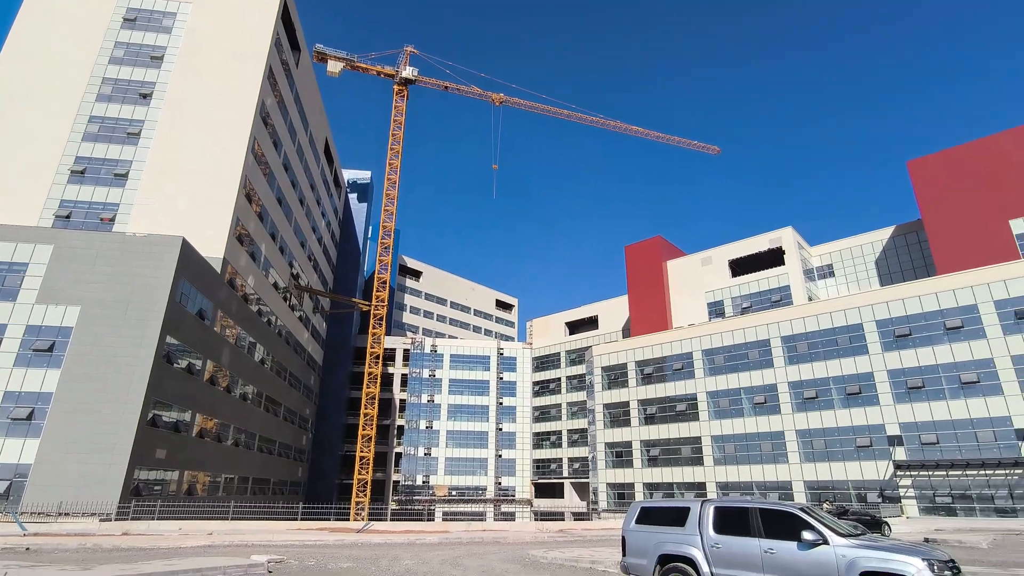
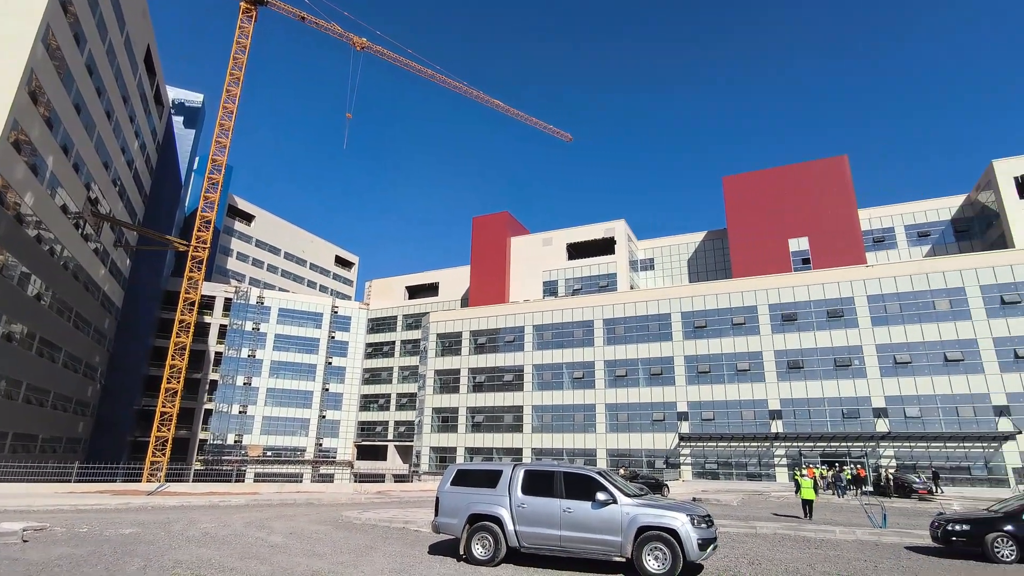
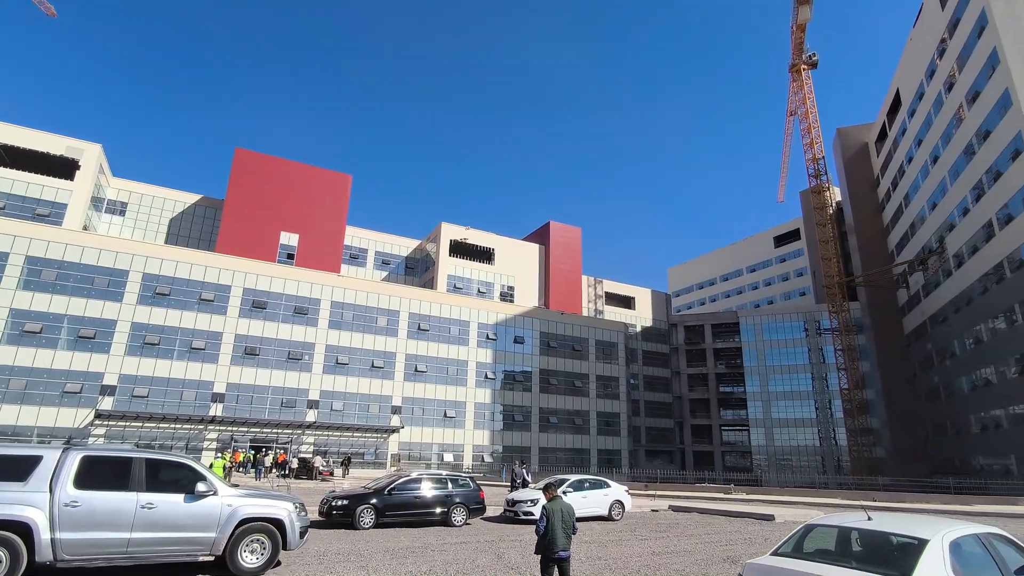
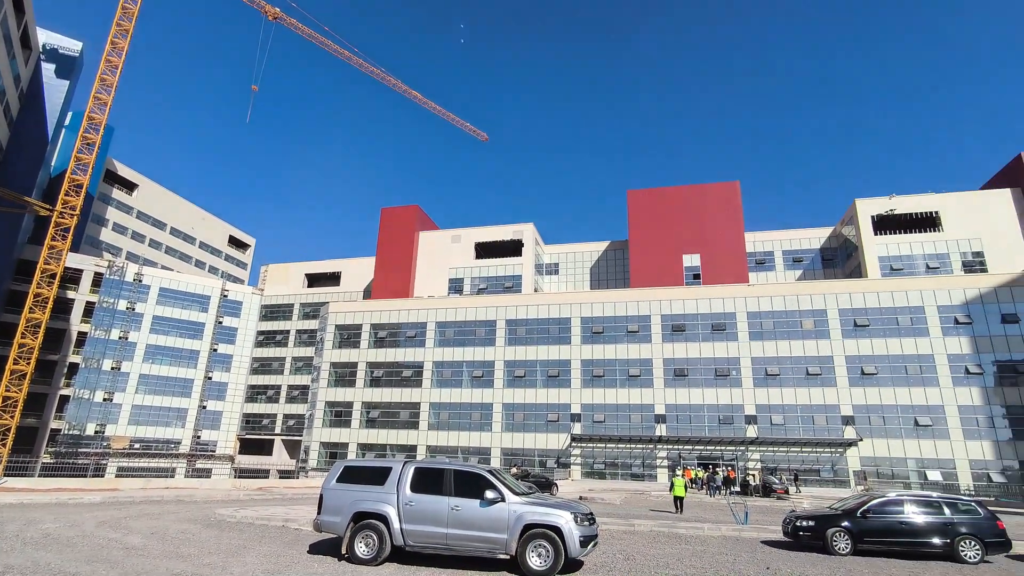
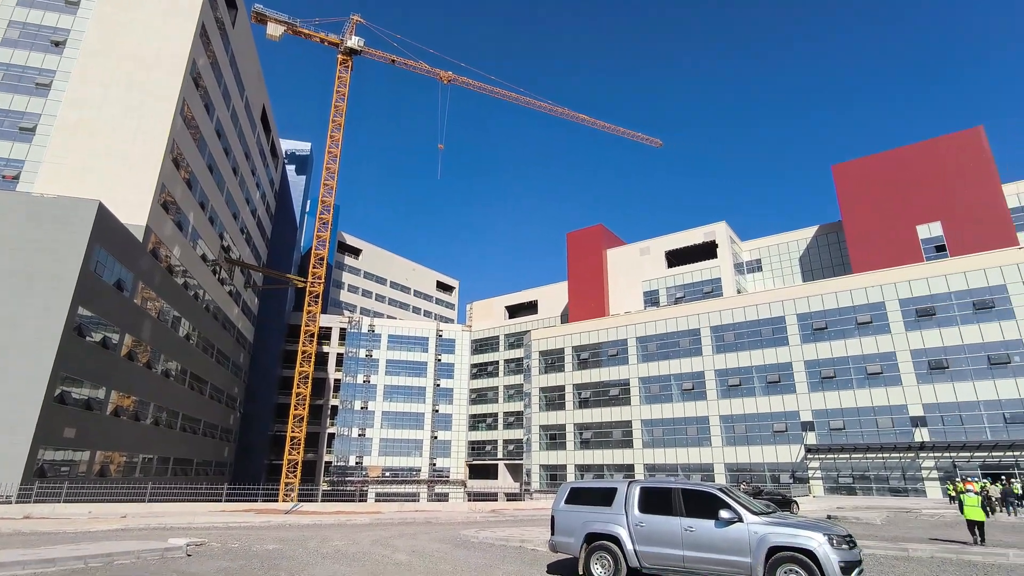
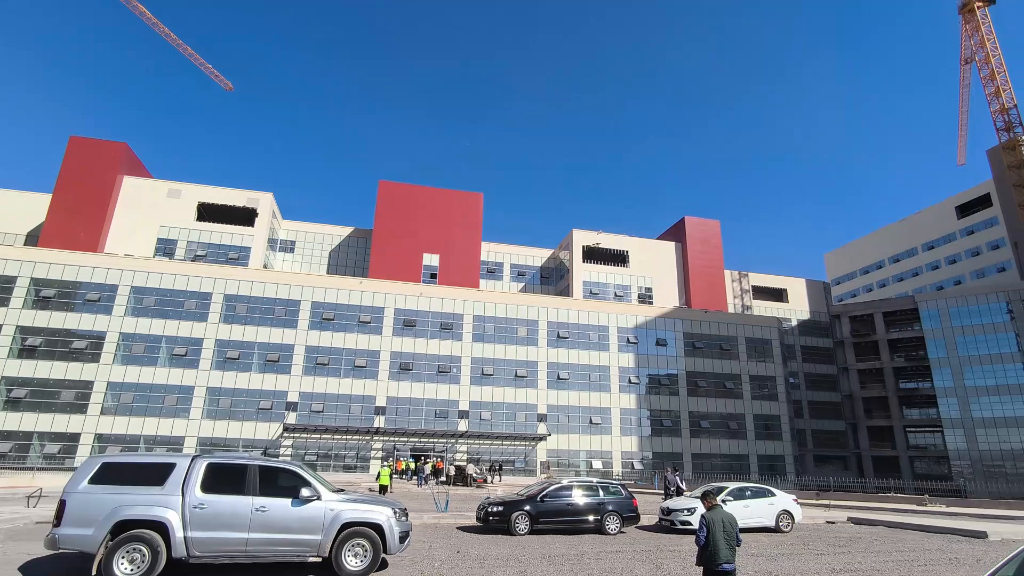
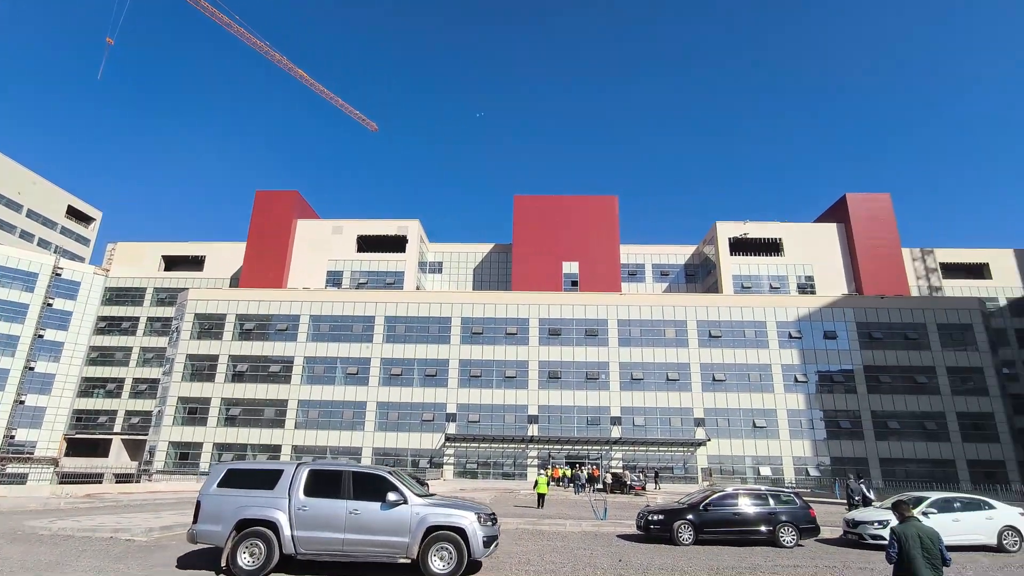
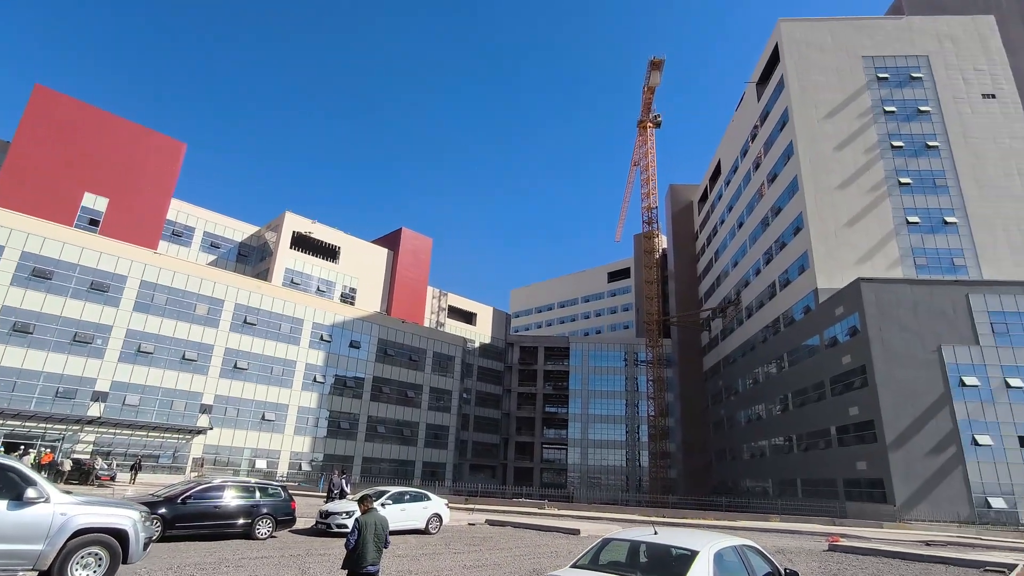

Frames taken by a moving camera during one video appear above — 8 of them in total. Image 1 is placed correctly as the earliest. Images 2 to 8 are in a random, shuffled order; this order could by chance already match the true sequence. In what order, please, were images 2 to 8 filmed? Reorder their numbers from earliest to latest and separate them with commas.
5, 2, 4, 7, 6, 3, 8
